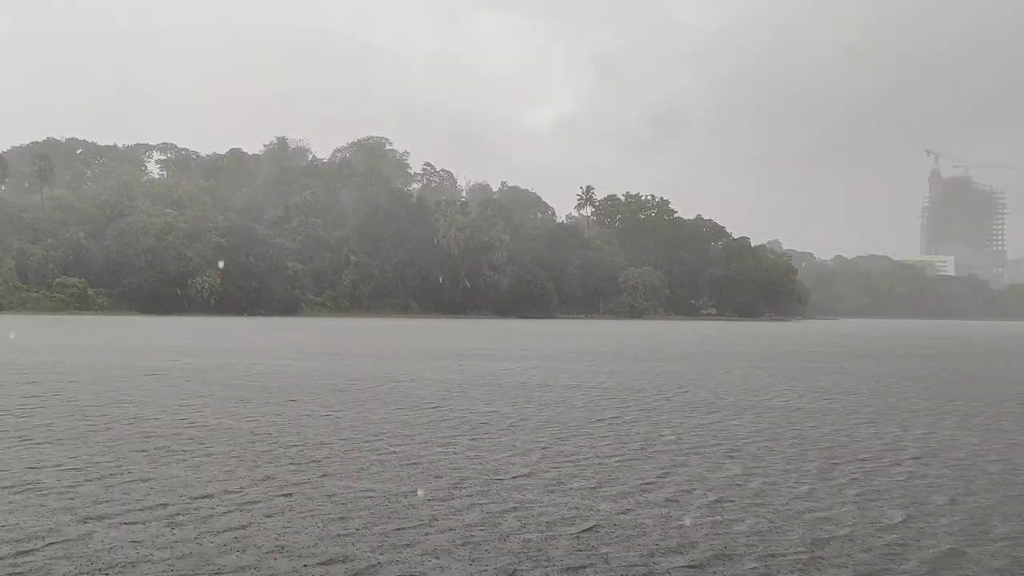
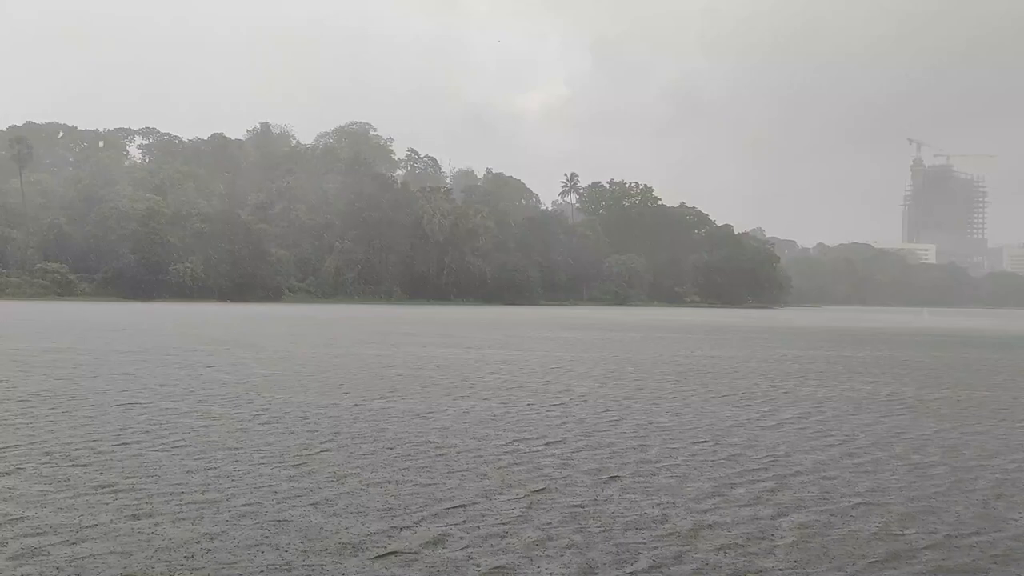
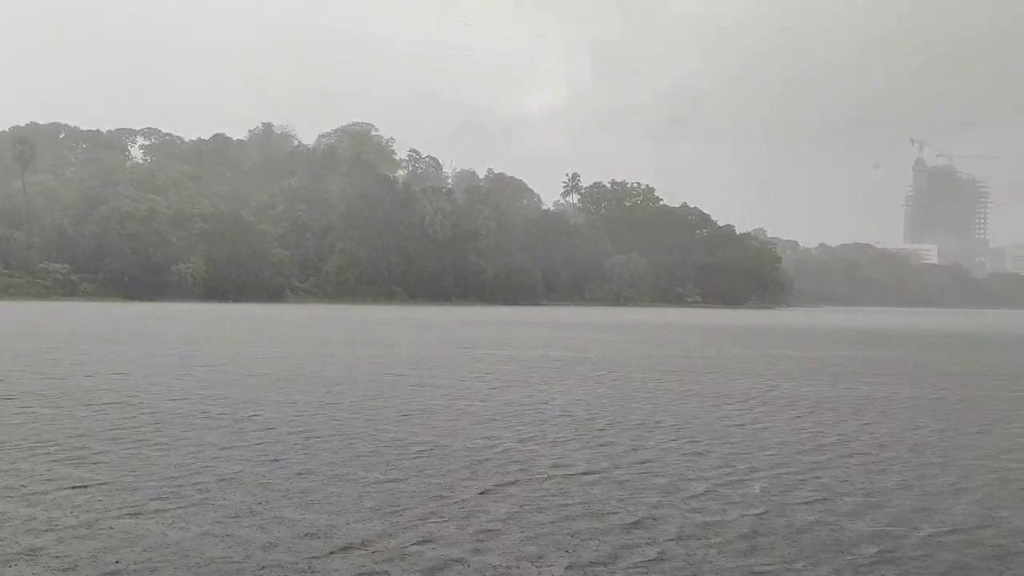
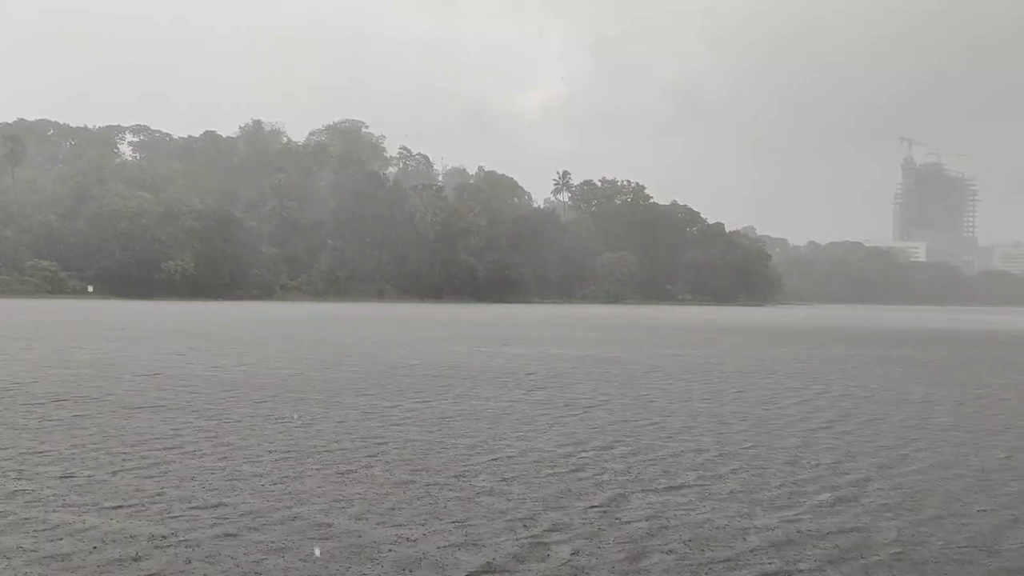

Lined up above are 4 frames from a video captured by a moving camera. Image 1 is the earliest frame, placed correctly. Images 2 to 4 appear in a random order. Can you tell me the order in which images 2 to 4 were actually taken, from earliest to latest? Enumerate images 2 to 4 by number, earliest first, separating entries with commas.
3, 2, 4
